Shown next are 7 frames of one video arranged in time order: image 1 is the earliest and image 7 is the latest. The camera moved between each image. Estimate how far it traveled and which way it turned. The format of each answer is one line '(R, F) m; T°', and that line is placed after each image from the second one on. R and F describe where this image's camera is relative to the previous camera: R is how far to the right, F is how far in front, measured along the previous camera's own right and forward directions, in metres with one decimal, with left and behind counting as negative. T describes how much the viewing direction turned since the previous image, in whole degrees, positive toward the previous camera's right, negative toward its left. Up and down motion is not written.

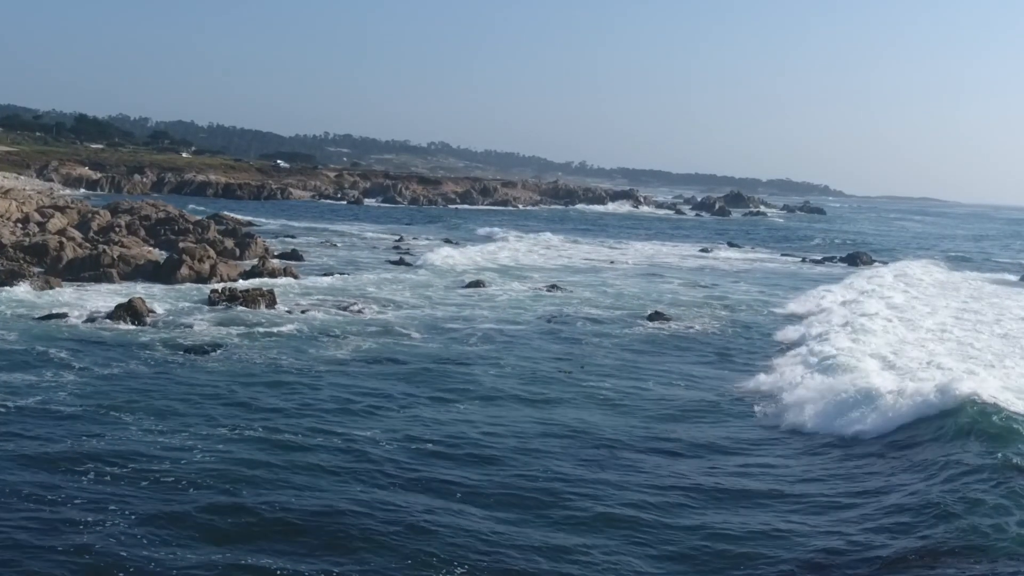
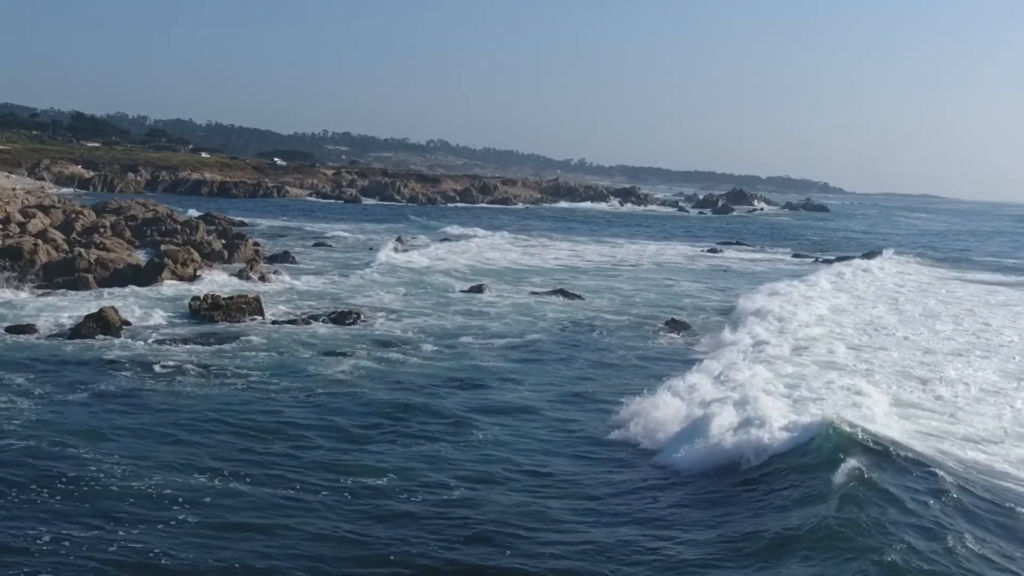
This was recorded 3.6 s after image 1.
(-0.1, +1.2) m; 0°
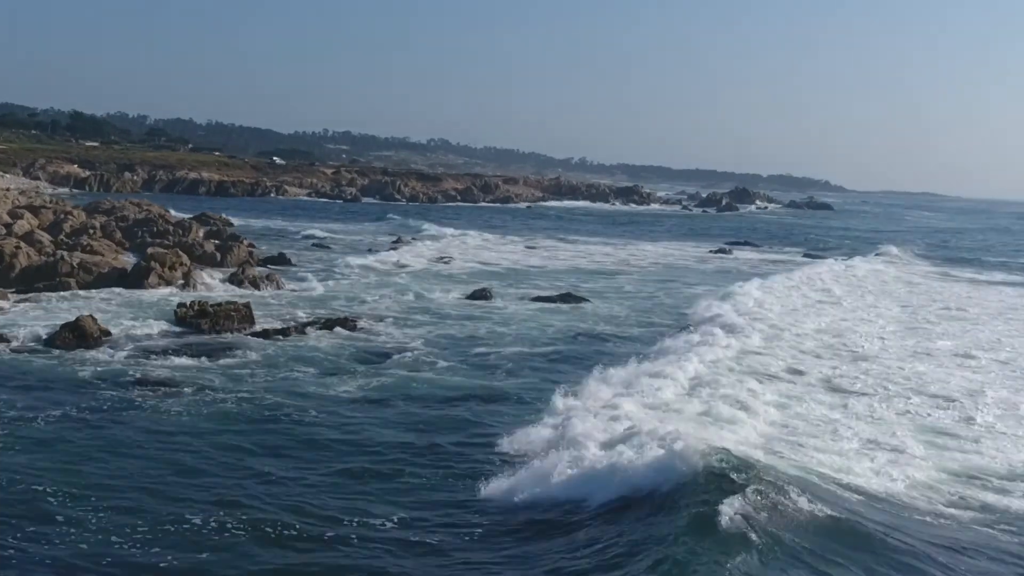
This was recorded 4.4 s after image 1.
(-0.1, +0.9) m; 0°
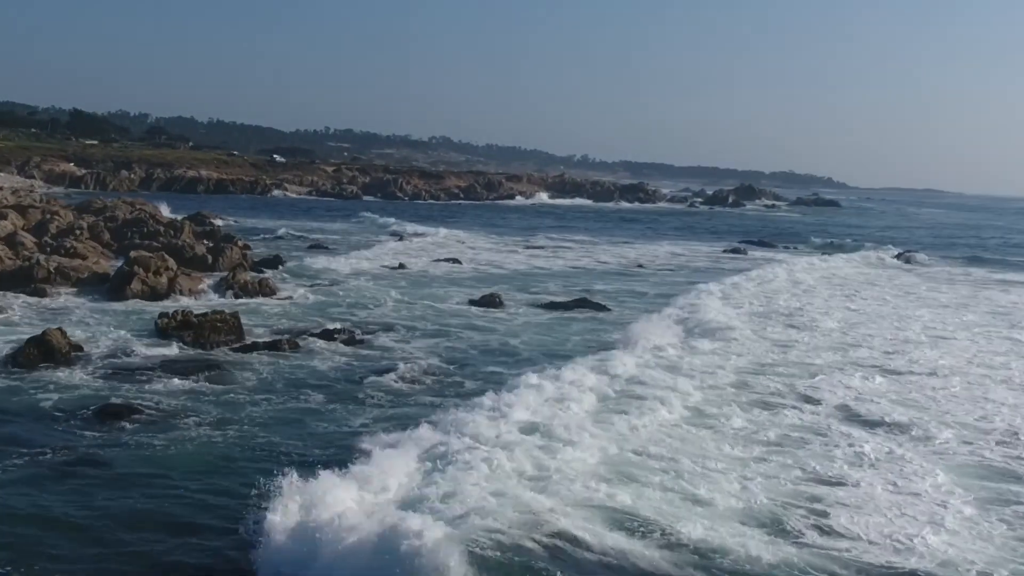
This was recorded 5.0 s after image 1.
(-0.2, +1.3) m; 0°
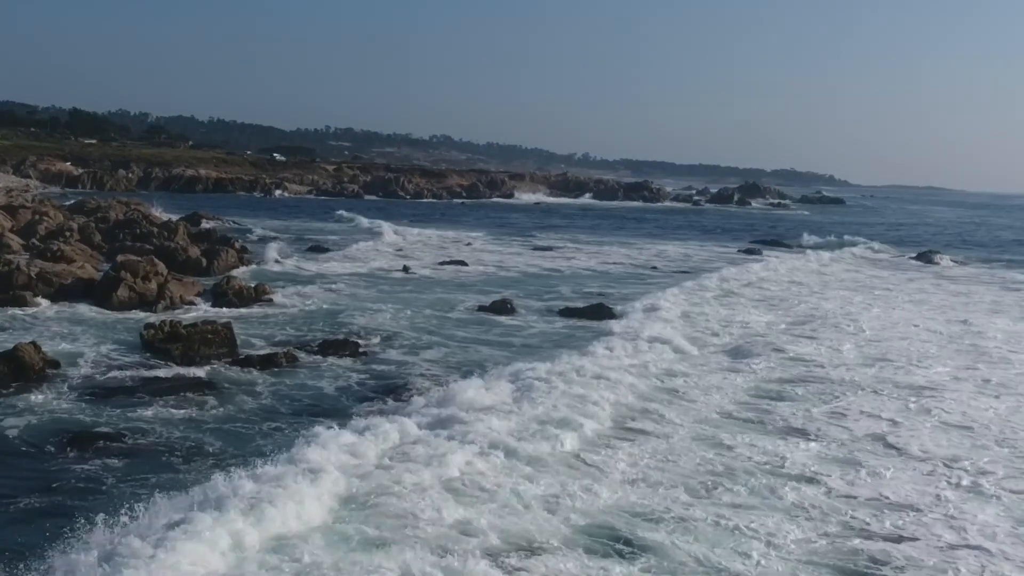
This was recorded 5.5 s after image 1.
(-0.2, +1.0) m; 0°
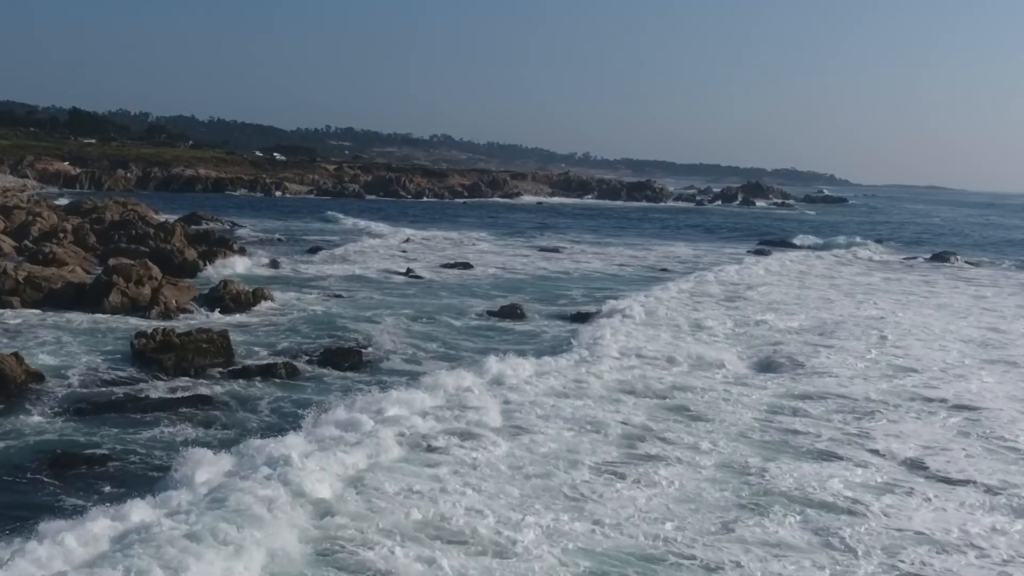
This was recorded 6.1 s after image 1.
(-0.2, +0.7) m; 0°
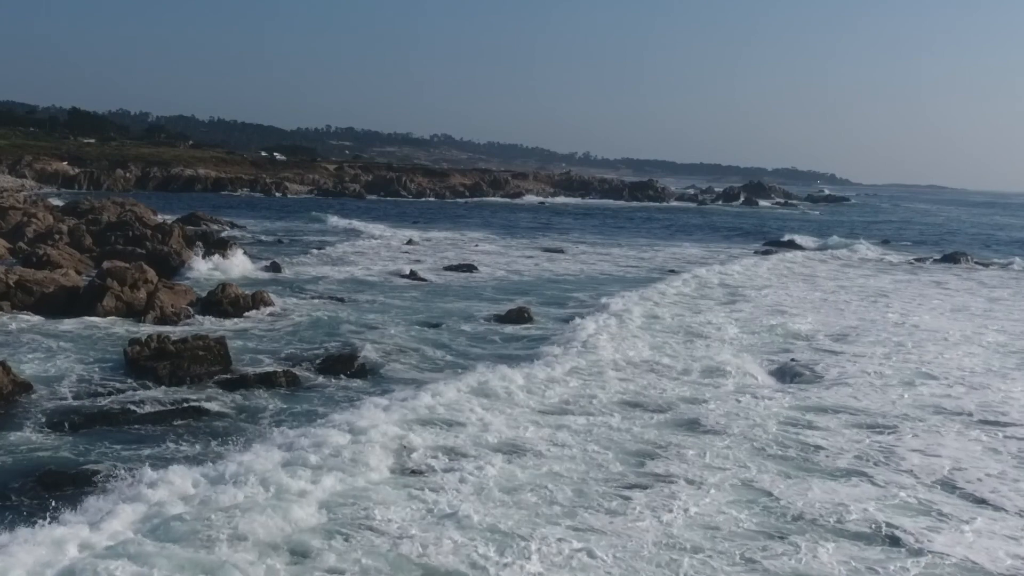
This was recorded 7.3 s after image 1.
(-0.1, +0.5) m; 0°
